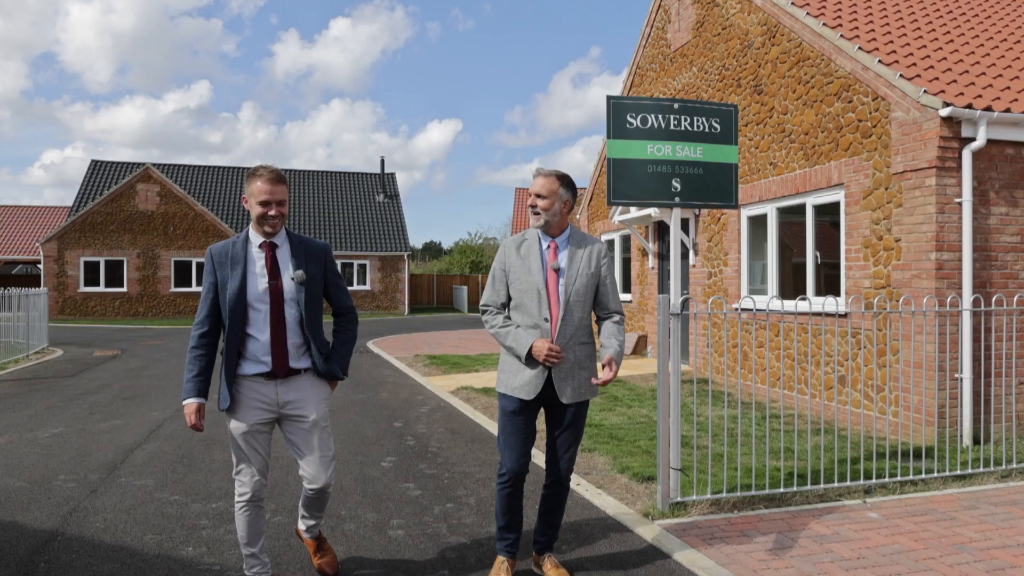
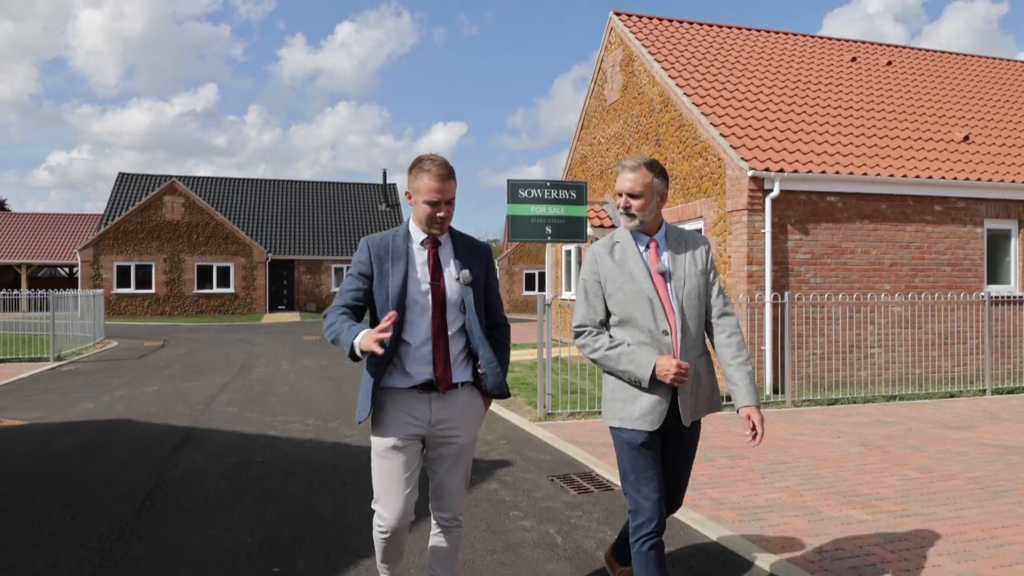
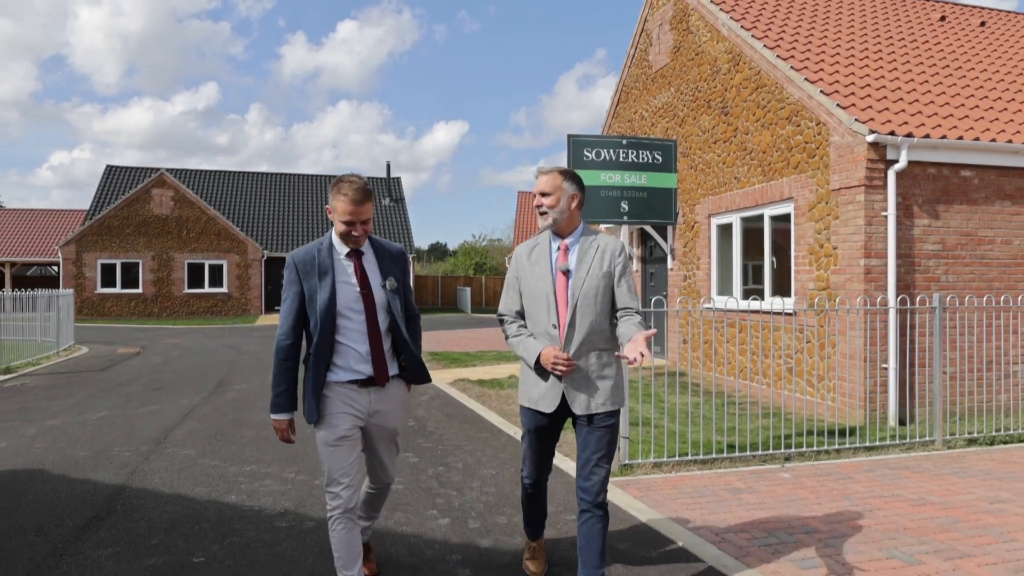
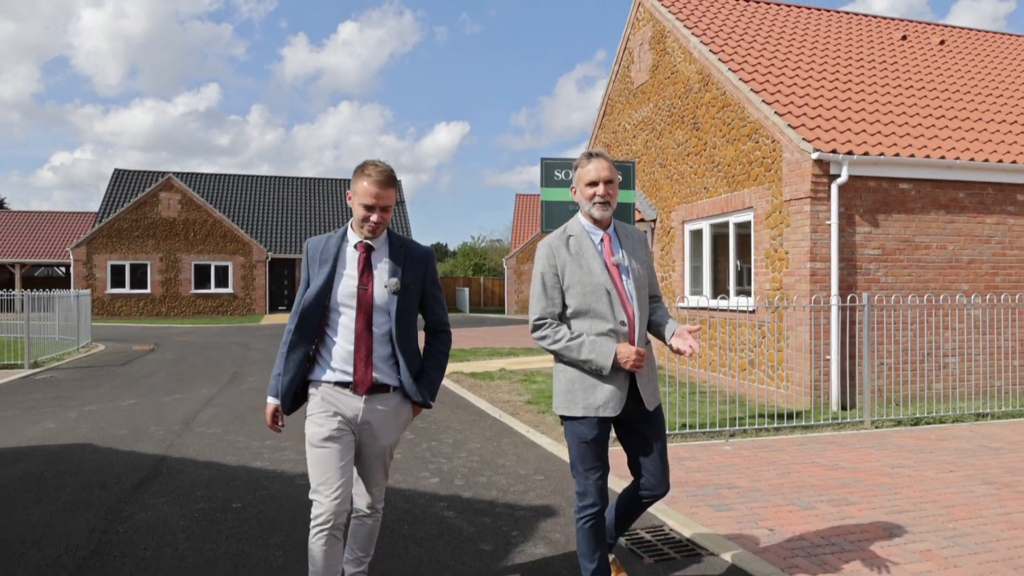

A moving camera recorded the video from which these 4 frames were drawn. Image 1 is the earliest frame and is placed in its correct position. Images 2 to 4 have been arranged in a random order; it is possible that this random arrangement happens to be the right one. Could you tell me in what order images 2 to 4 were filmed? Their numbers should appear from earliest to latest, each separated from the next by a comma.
3, 4, 2
